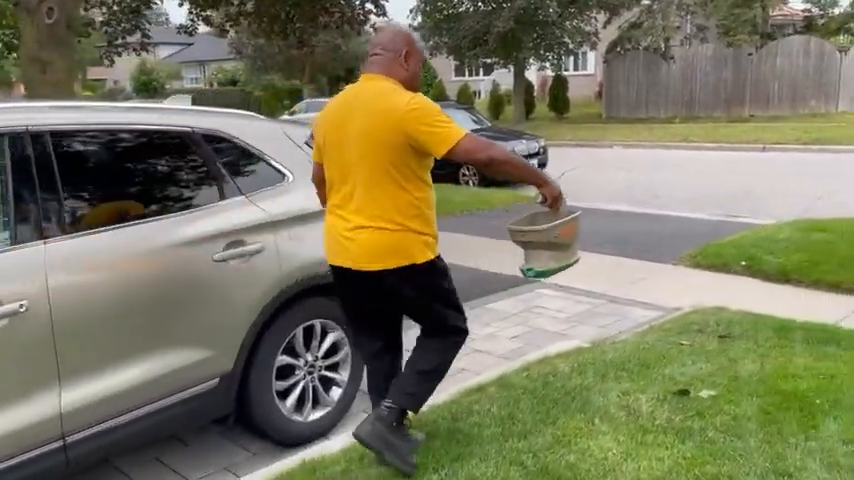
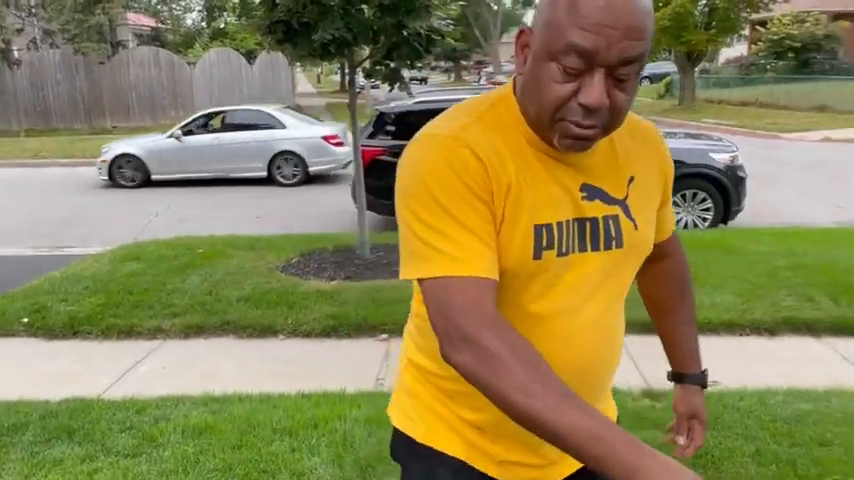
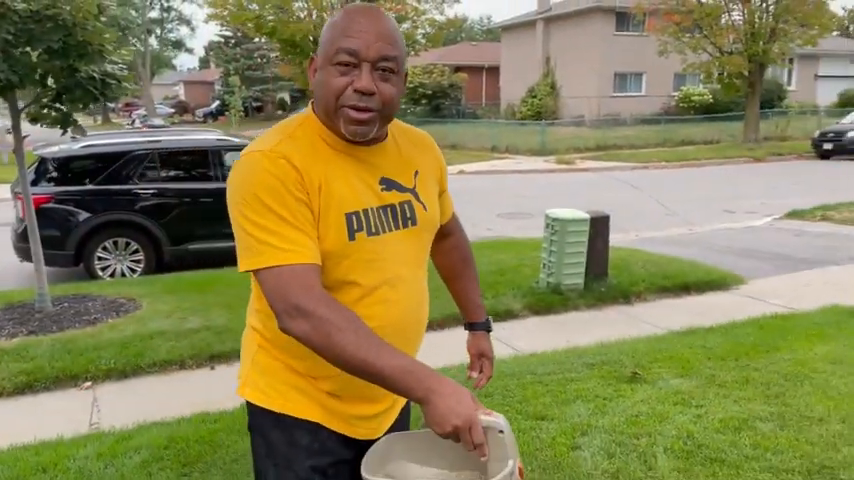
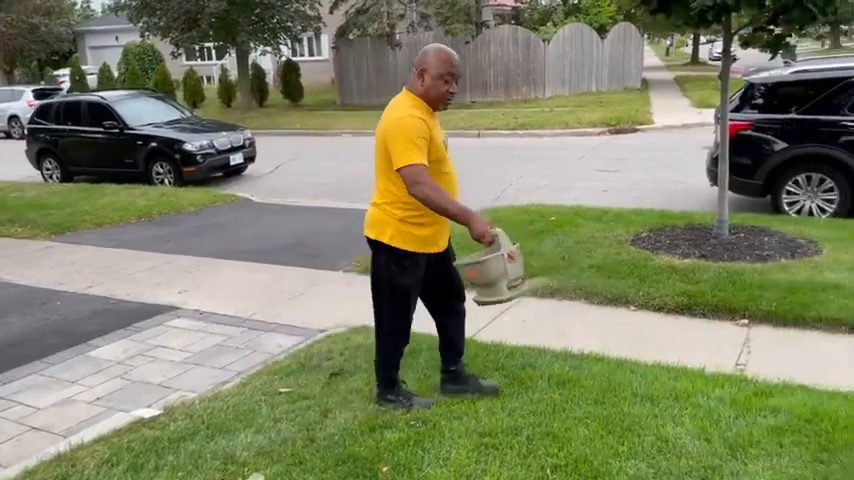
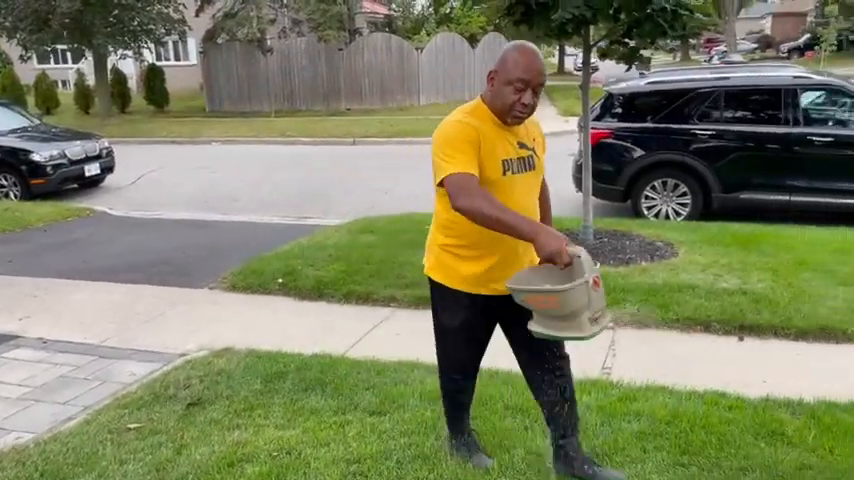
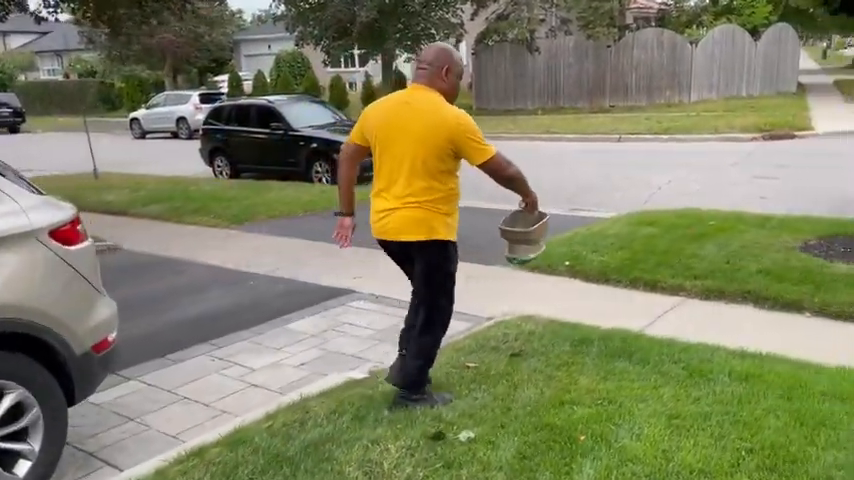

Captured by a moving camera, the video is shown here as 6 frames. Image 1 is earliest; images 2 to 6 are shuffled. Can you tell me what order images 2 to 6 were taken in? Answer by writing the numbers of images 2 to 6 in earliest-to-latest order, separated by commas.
6, 4, 5, 2, 3
